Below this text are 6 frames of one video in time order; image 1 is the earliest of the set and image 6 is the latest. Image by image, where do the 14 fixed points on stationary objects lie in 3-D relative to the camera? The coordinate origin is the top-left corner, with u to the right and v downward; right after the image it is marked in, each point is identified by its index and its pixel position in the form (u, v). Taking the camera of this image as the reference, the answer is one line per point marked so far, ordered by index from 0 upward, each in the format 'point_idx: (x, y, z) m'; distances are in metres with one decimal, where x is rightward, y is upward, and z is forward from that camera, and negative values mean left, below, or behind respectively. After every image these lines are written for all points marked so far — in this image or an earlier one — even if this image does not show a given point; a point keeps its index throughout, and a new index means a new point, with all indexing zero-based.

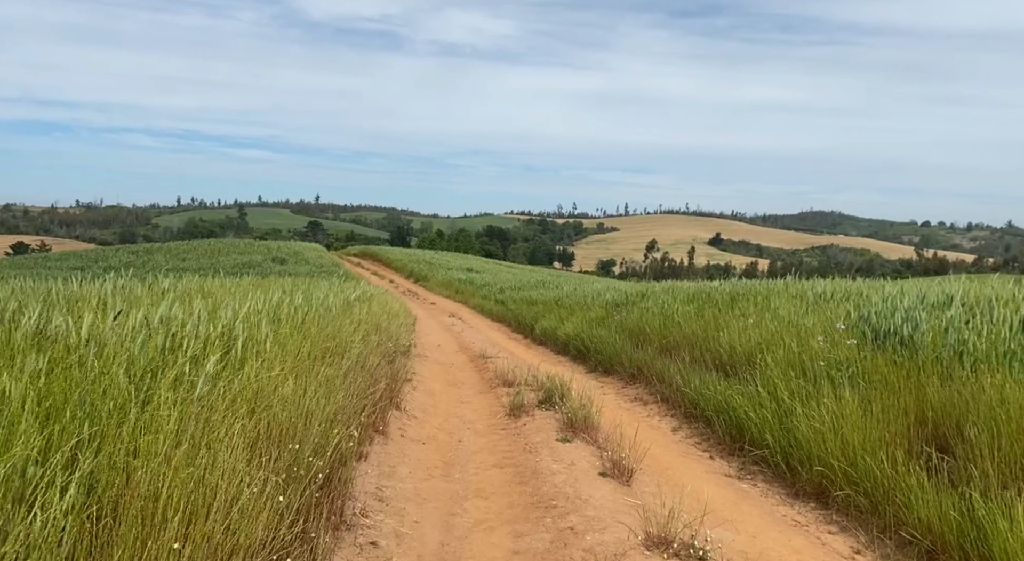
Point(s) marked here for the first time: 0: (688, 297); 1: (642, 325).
0: (+2.9, -0.3, +11.5) m
1: (+2.0, -0.7, +11.1) m
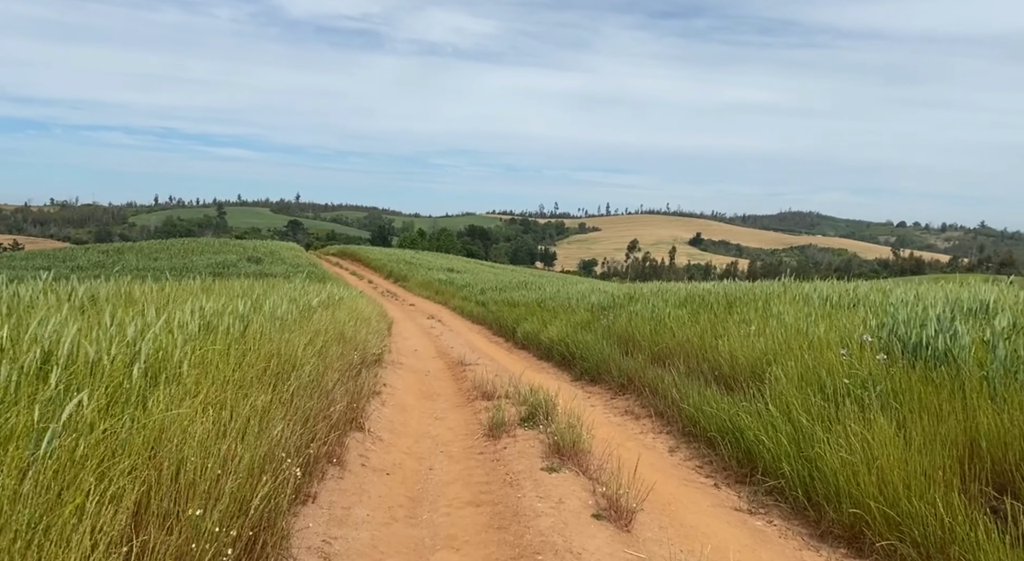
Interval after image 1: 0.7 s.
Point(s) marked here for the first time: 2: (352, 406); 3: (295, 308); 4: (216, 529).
0: (+2.6, -0.3, +10.8) m
1: (+1.8, -0.7, +10.4) m
2: (-1.3, -1.0, +5.9) m
3: (-2.3, -0.3, +7.5) m
4: (-1.1, -0.9, +2.7) m
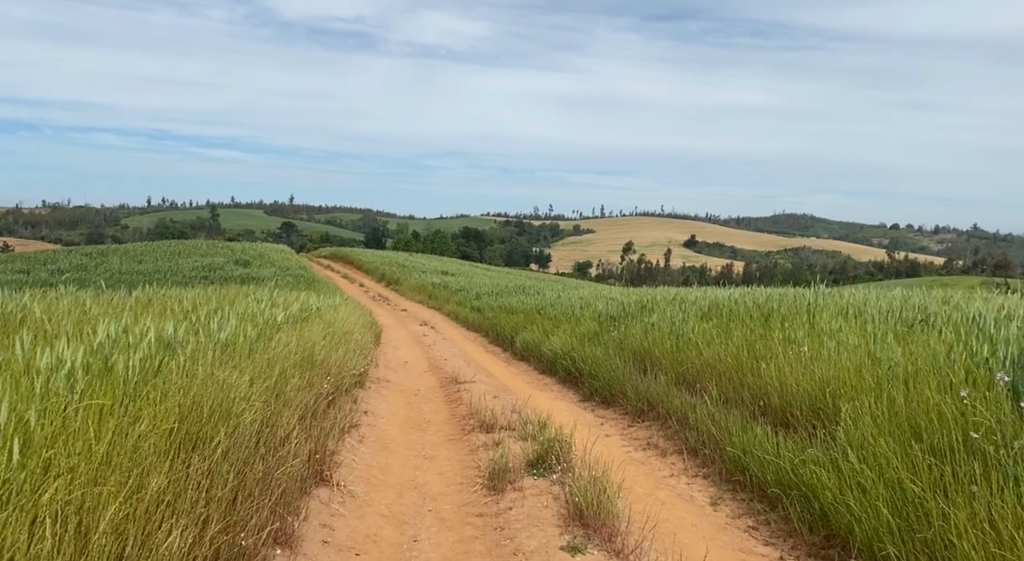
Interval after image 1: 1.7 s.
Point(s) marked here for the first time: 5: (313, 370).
0: (+2.6, -0.4, +9.6) m
1: (+1.8, -0.8, +9.2) m
2: (-1.3, -1.1, +4.7) m
3: (-2.3, -0.4, +6.2) m
4: (-1.0, -1.0, +1.4) m
5: (-1.6, -0.7, +5.9) m
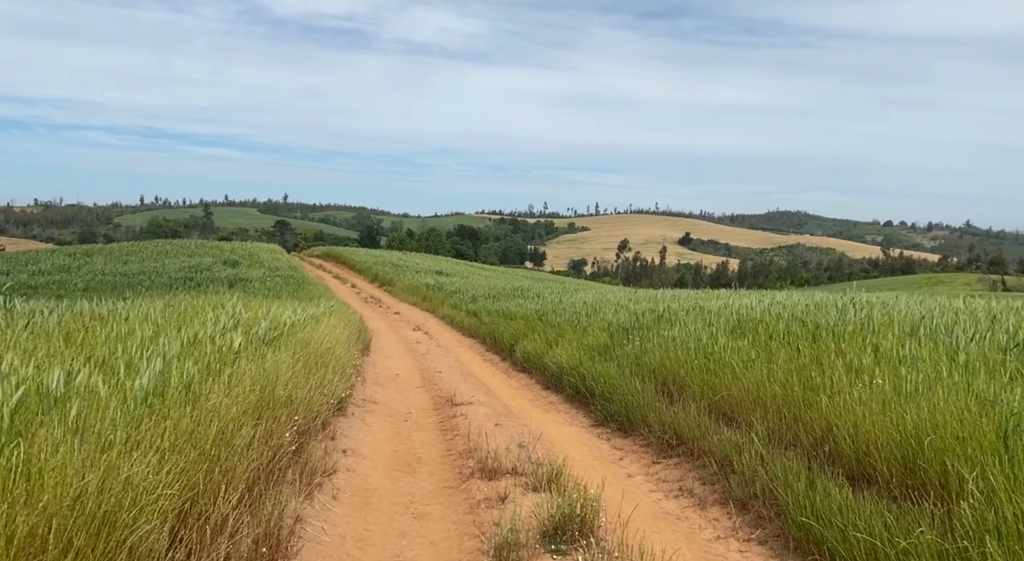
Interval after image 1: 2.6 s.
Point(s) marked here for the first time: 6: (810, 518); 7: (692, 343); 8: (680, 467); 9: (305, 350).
0: (+2.6, -0.5, +8.4) m
1: (+1.8, -1.0, +8.0) m
2: (-1.2, -1.2, +3.5) m
3: (-2.2, -0.5, +5.1) m
4: (-0.9, -1.2, +0.3) m
5: (-1.6, -0.9, +4.7) m
6: (+1.8, -1.4, +4.3) m
7: (+2.1, -0.7, +8.3) m
8: (+1.5, -1.7, +6.4) m
9: (-2.1, -0.7, +7.2) m
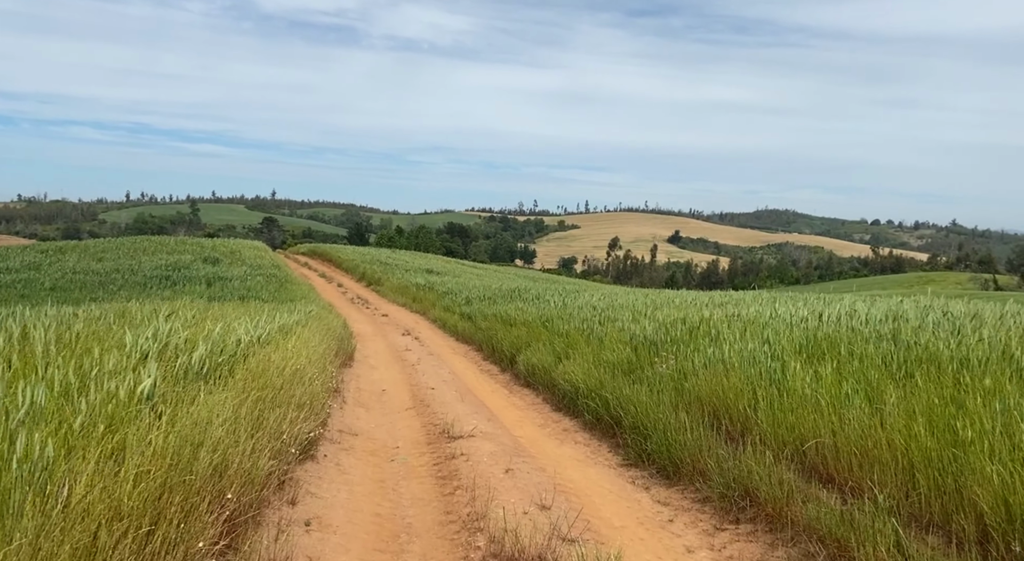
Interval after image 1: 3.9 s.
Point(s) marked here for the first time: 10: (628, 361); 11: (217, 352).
0: (+2.7, -0.6, +6.8) m
1: (+1.9, -1.0, +6.4) m
2: (-1.0, -1.3, +1.8) m
3: (-2.0, -0.6, +3.4) m
4: (-0.7, -1.3, -1.4) m
5: (-1.4, -1.0, +3.1) m
6: (+2.0, -1.5, +2.7) m
7: (+2.2, -0.8, +6.7) m
8: (+1.7, -1.8, +4.7) m
9: (-2.0, -0.8, +5.5) m
10: (+1.4, -1.0, +8.9) m
11: (-2.4, -0.6, +5.8) m
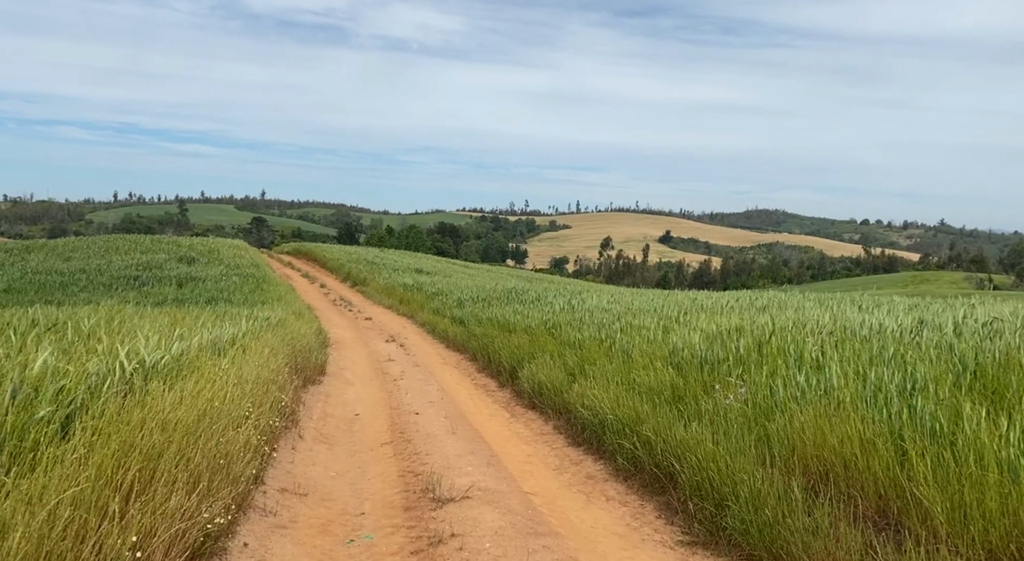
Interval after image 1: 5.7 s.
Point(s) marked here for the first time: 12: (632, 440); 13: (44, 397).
0: (+2.8, -0.6, +4.7) m
1: (+2.0, -1.0, +4.2) m
2: (-0.9, -1.3, -0.4) m
3: (-1.9, -0.6, +1.2) m
4: (-0.5, -1.2, -3.6) m
5: (-1.3, -0.9, +0.8) m
6: (+2.1, -1.5, +0.5) m
7: (+2.3, -0.8, +4.5) m
8: (+1.8, -1.7, +2.6) m
9: (-1.9, -0.8, +3.3) m
10: (+1.5, -1.0, +6.7) m
11: (-2.3, -0.6, +3.6) m
12: (+1.1, -1.4, +6.3) m
13: (-2.3, -0.6, +3.5) m
